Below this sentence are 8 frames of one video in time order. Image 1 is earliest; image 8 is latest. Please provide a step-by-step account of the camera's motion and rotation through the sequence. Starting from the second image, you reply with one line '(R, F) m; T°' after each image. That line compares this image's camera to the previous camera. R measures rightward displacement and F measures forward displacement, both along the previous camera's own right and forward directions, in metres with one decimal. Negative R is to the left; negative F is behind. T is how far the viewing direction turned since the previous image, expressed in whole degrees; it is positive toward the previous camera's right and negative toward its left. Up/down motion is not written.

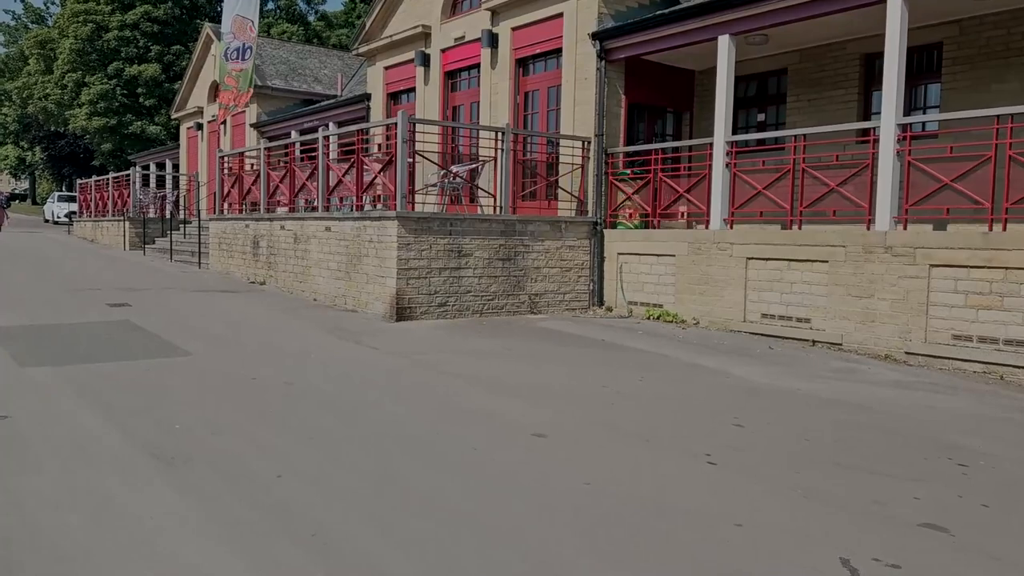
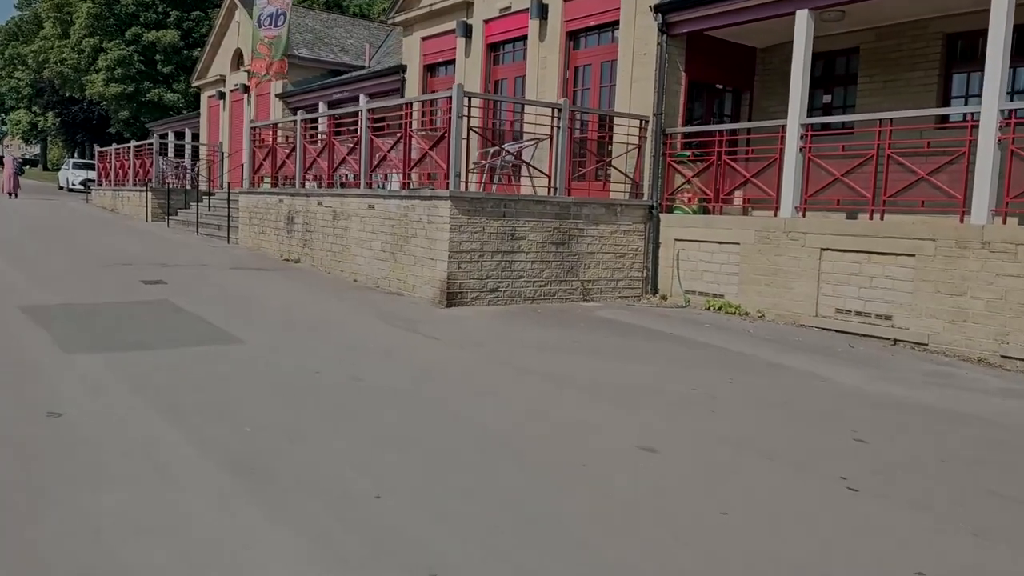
(-0.6, +0.6) m; 0°
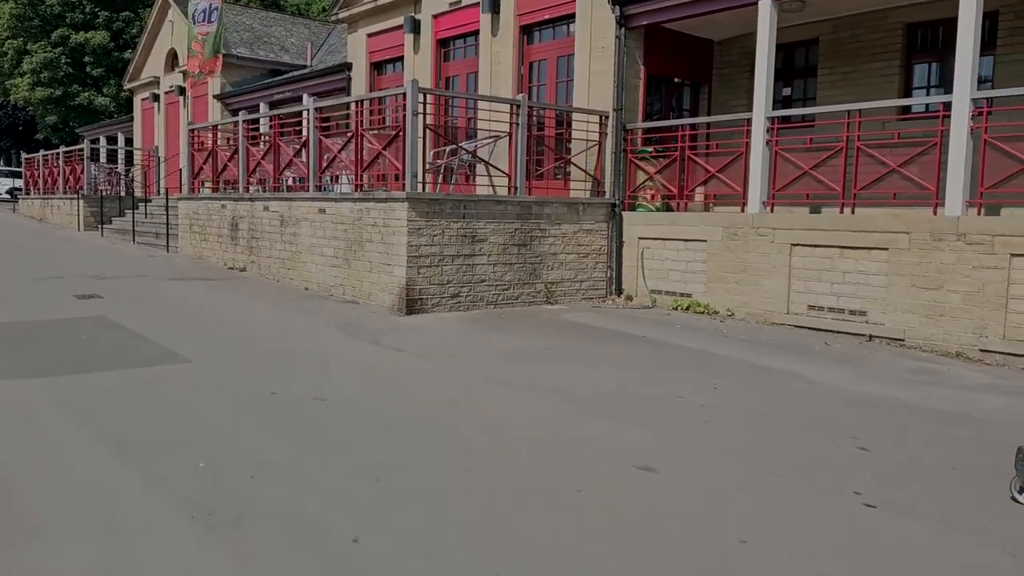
(-0.2, +0.5) m; +4°
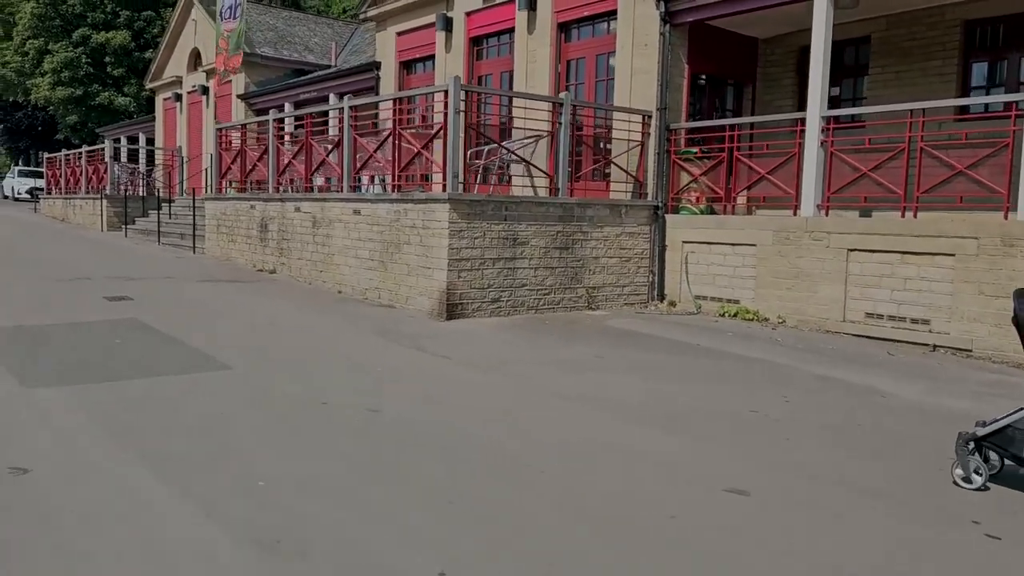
(-0.4, +0.4) m; -1°
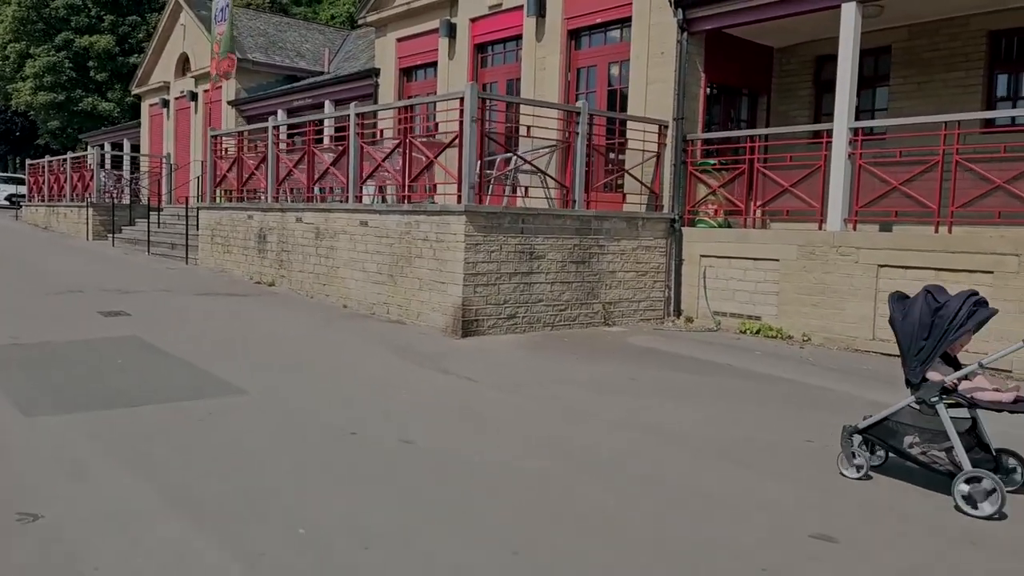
(-0.4, +0.4) m; +1°
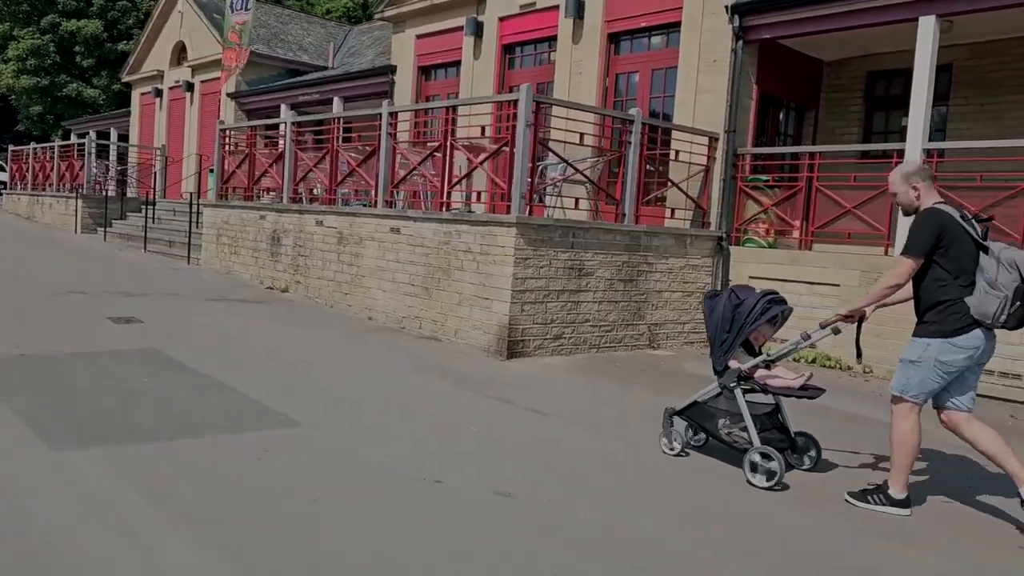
(-0.8, +0.7) m; +2°
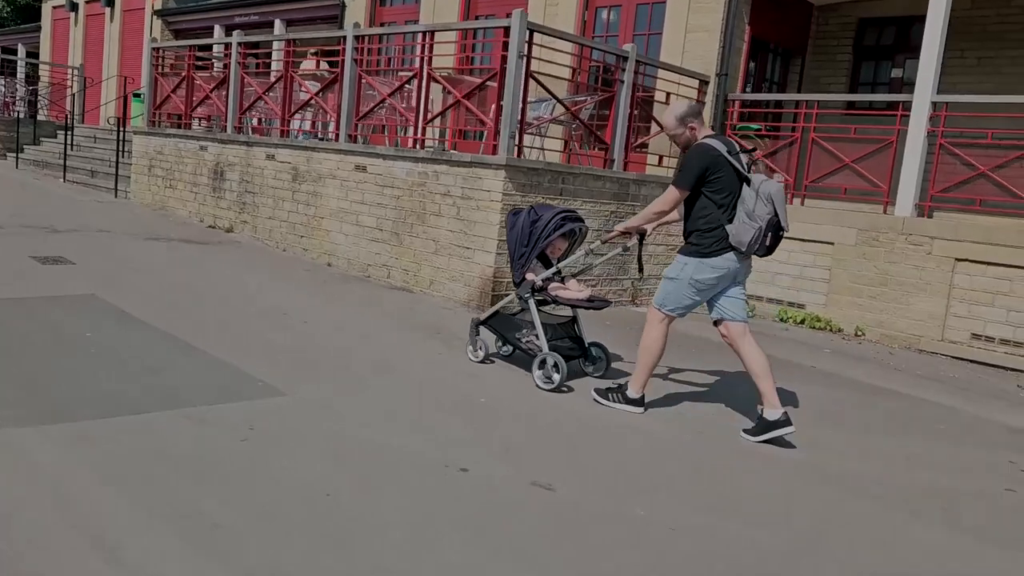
(-0.6, +0.8) m; +5°
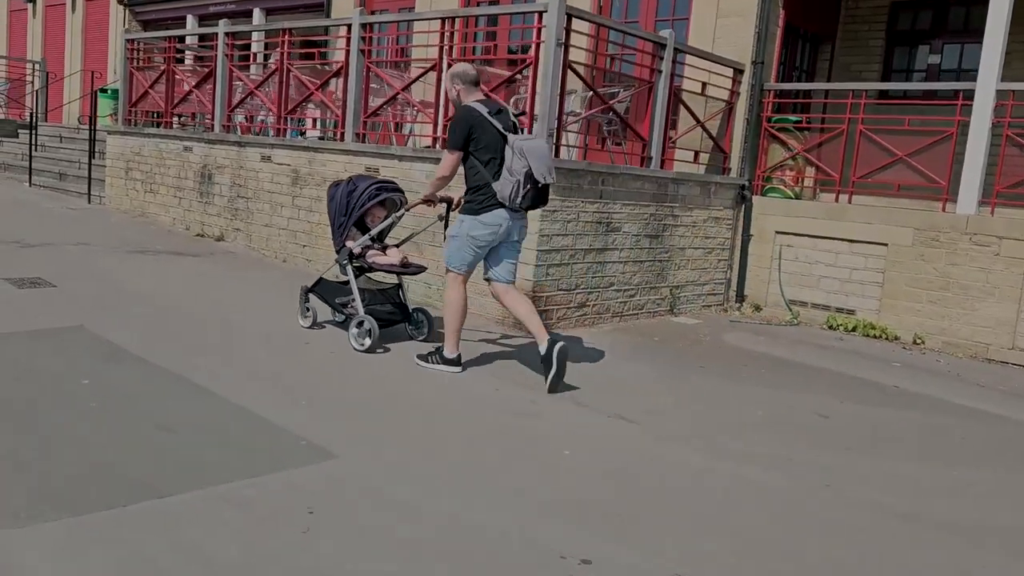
(-0.6, +0.8) m; +2°
